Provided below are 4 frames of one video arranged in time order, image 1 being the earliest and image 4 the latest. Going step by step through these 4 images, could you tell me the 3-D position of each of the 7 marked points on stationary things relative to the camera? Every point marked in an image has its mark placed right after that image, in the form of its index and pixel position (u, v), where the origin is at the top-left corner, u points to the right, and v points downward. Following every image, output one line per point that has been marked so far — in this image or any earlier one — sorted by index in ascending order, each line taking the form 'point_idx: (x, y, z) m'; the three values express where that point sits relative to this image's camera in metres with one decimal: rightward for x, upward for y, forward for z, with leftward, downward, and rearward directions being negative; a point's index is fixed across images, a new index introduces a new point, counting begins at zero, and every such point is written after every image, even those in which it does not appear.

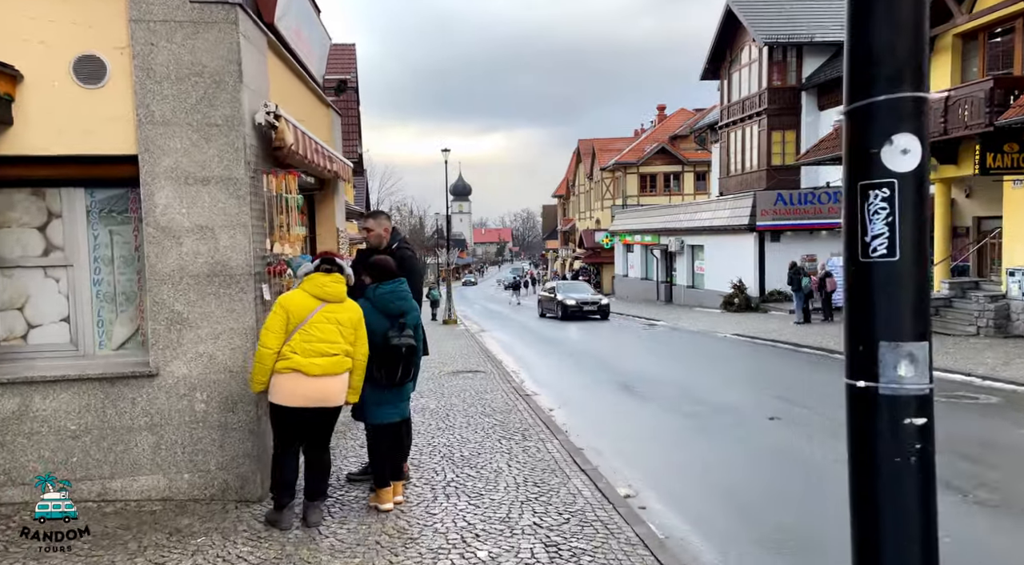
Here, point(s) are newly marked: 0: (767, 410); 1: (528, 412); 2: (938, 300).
0: (+3.2, -1.5, +9.9) m
1: (+0.2, -1.5, +9.3) m
2: (+9.4, -0.4, +17.7) m
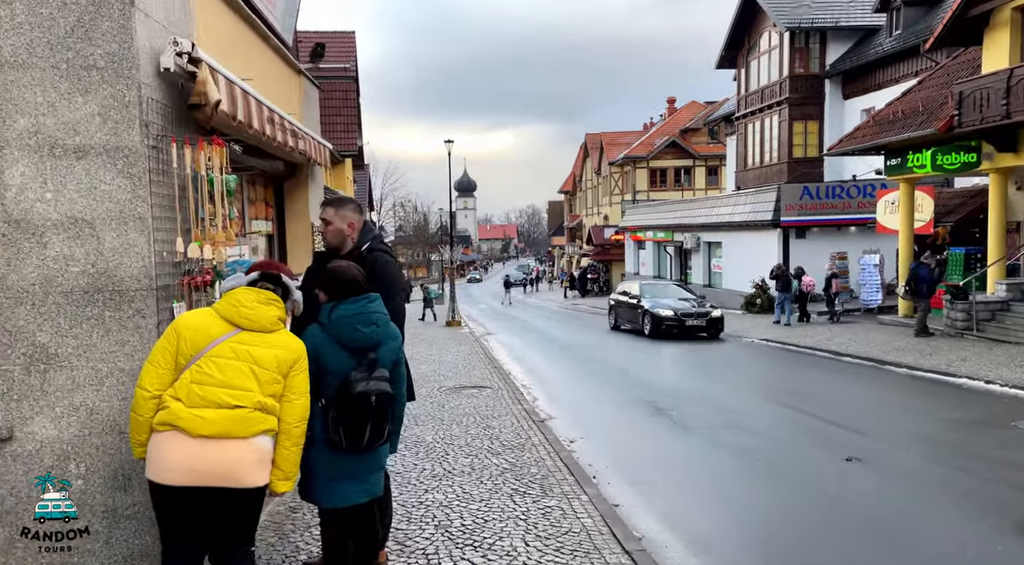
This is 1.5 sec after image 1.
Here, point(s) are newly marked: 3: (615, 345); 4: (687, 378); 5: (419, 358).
0: (+3.3, -1.6, +8.2) m
1: (+0.3, -1.6, +7.6) m
2: (+9.5, -0.4, +16.0) m
3: (+2.5, -1.5, +19.5) m
4: (+2.9, -1.6, +13.4) m
5: (-1.8, -1.5, +16.2) m
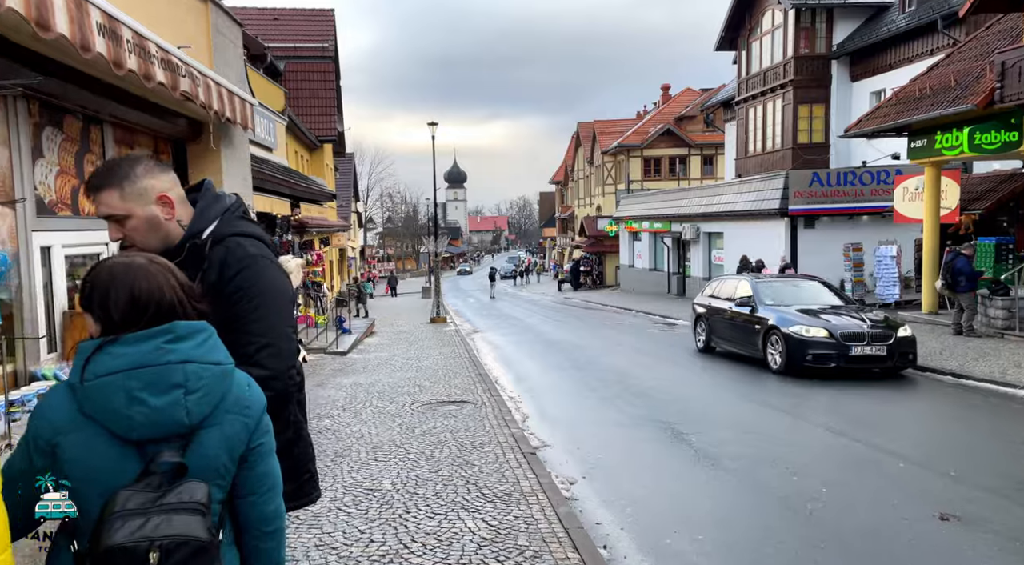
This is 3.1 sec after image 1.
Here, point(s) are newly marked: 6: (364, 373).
0: (+3.2, -1.6, +6.4) m
1: (+0.2, -1.6, +5.8) m
2: (+9.3, -0.3, +14.2) m
3: (+2.2, -1.4, +17.7) m
4: (+2.7, -1.5, +11.6) m
5: (-2.1, -1.4, +14.4) m
6: (-2.4, -1.5, +12.8) m
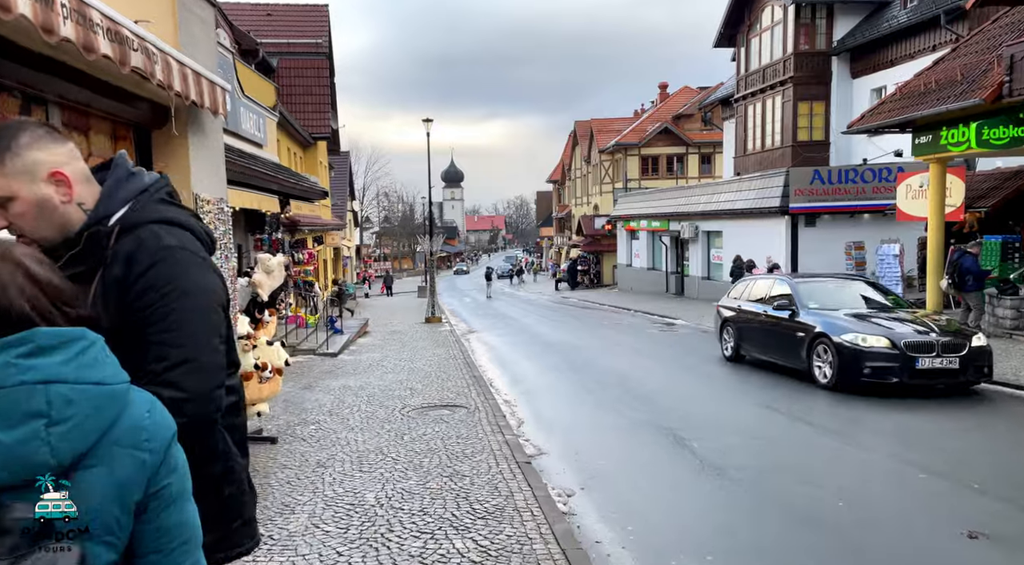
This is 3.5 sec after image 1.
0: (+3.1, -1.6, +6.0) m
1: (+0.1, -1.5, +5.4) m
2: (+9.2, -0.3, +13.8) m
3: (+2.1, -1.4, +17.3) m
4: (+2.7, -1.5, +11.2) m
5: (-2.1, -1.4, +13.9) m
6: (-2.4, -1.4, +12.4) m
